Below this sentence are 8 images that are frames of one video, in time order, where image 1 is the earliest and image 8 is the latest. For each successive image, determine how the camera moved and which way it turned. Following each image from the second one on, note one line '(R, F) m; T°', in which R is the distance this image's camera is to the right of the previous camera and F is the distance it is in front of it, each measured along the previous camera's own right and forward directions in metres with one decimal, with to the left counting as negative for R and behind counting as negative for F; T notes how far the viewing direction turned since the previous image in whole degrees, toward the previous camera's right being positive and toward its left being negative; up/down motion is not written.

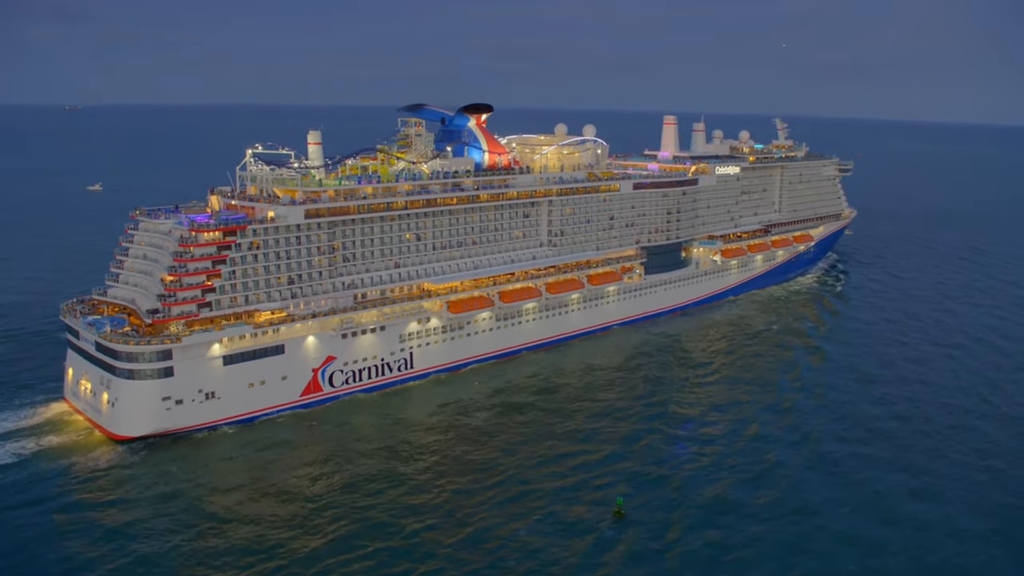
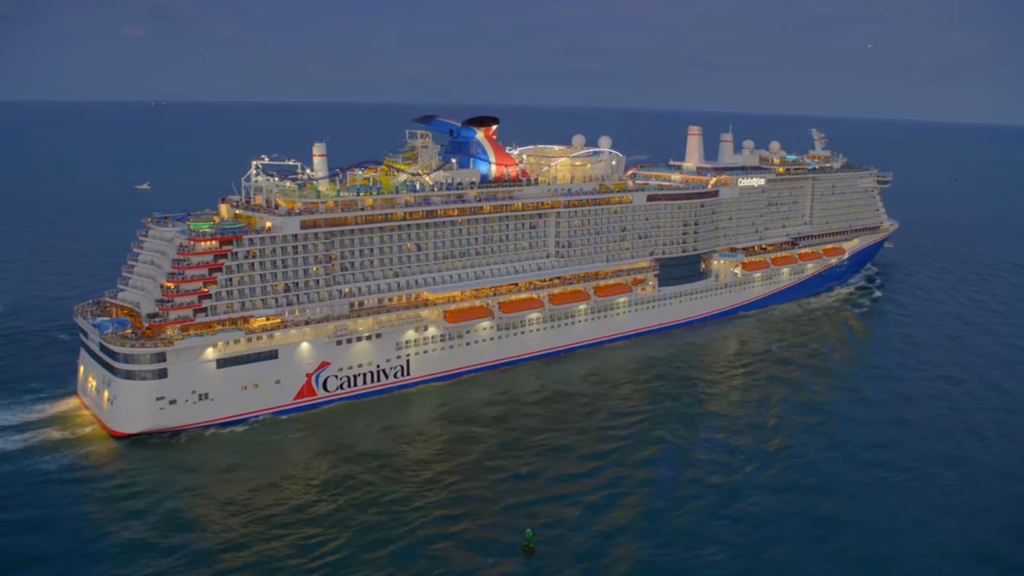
(+4.0, -0.3) m; -5°
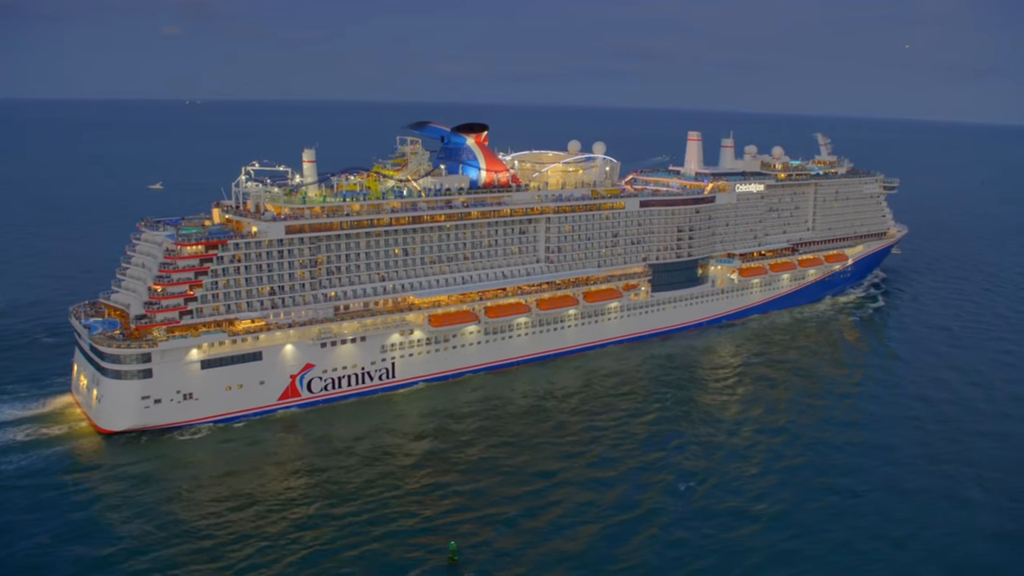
(+2.7, -0.6) m; -2°
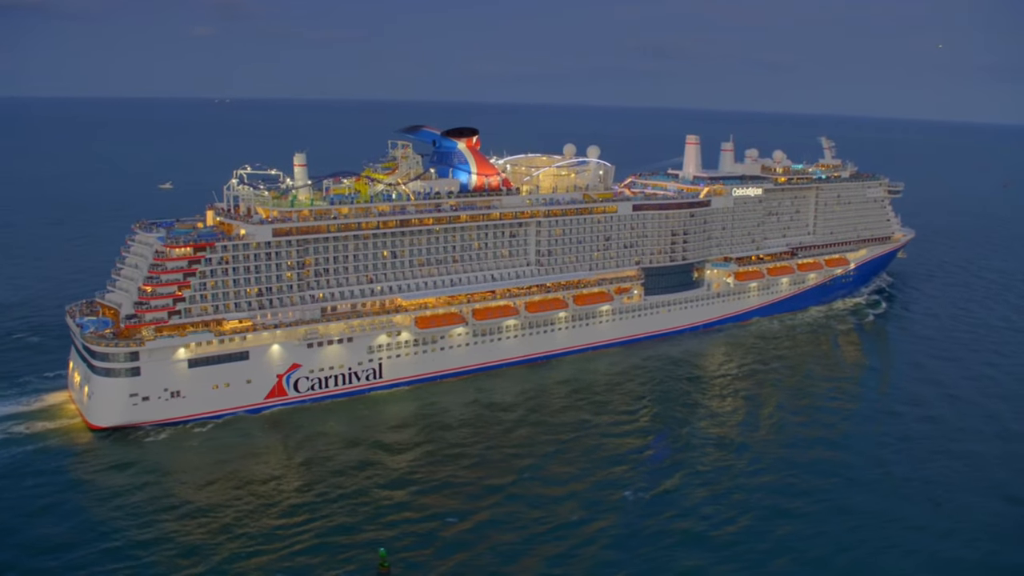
(+2.4, -0.6) m; -2°
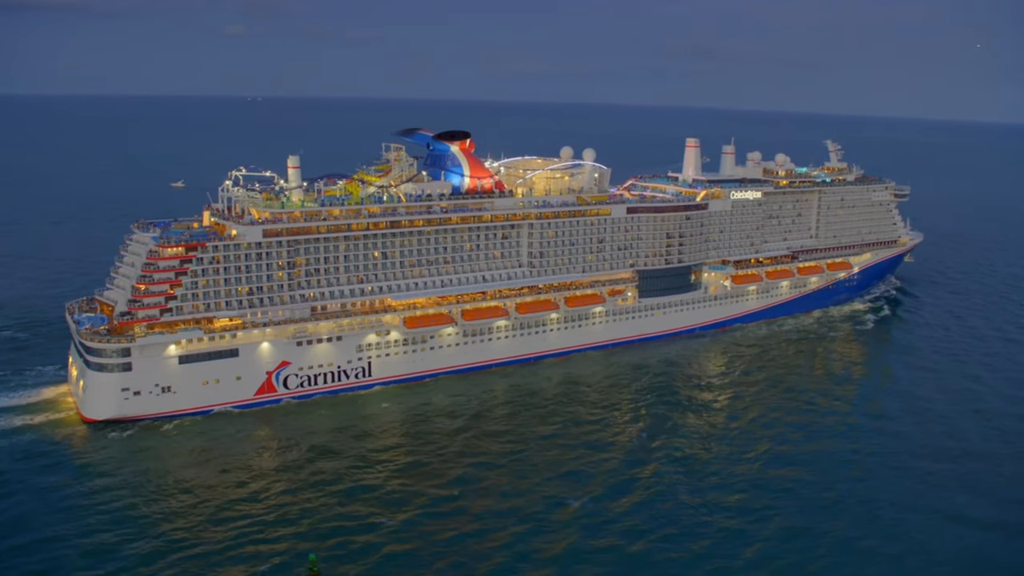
(+2.5, -0.7) m; -2°
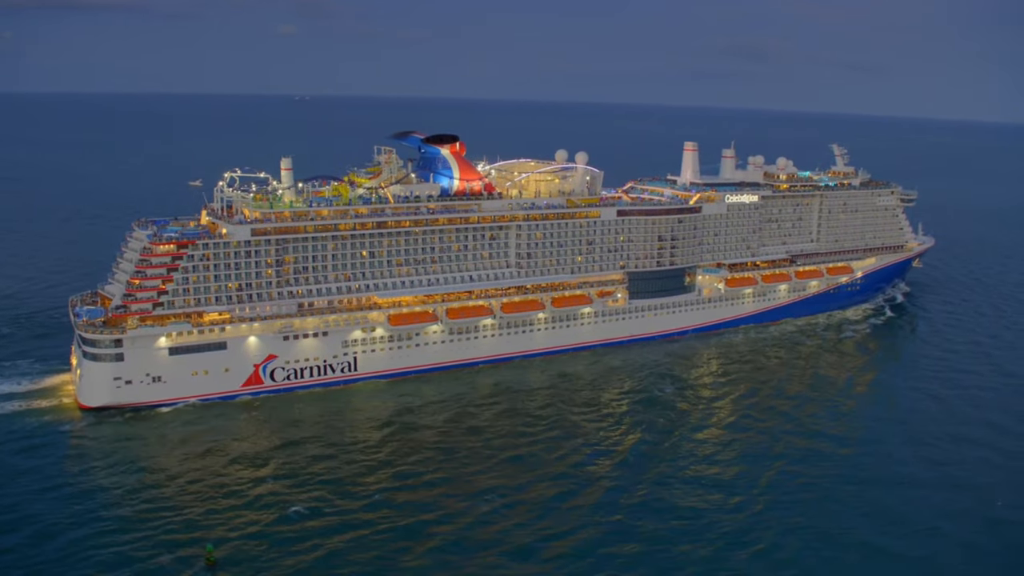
(+3.8, -1.3) m; -3°
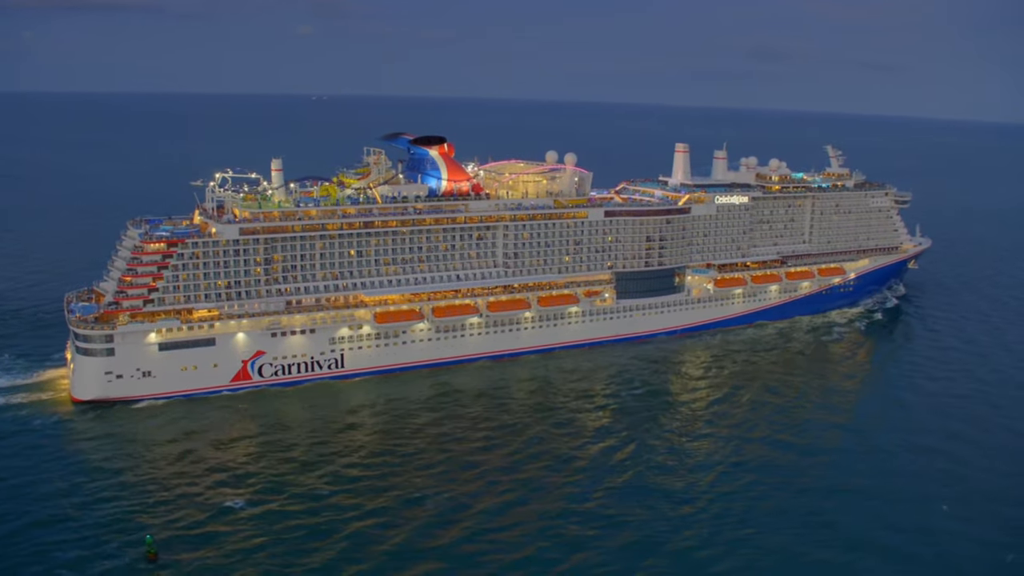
(+2.2, -1.0) m; -1°
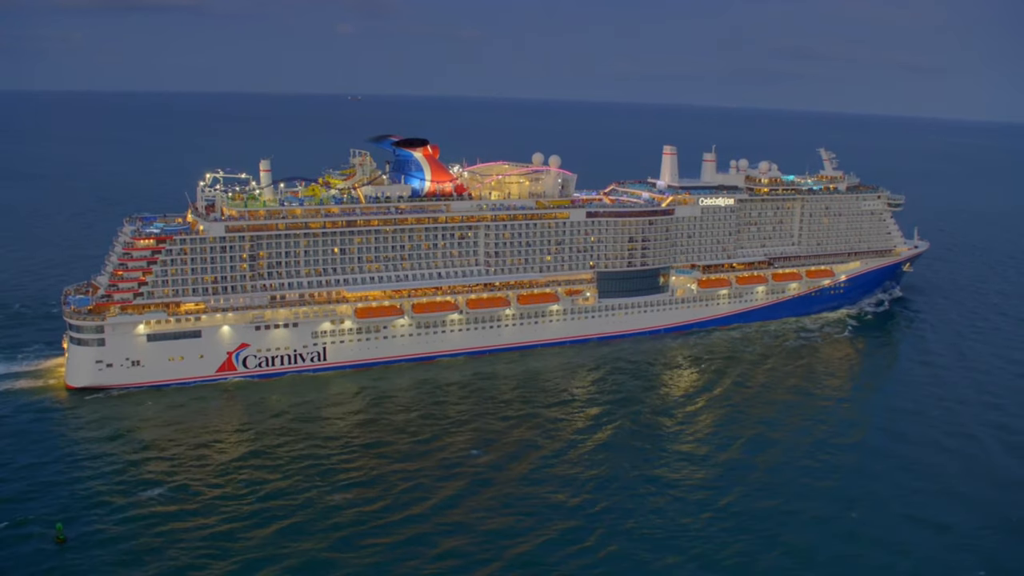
(+3.8, -1.7) m; -2°
